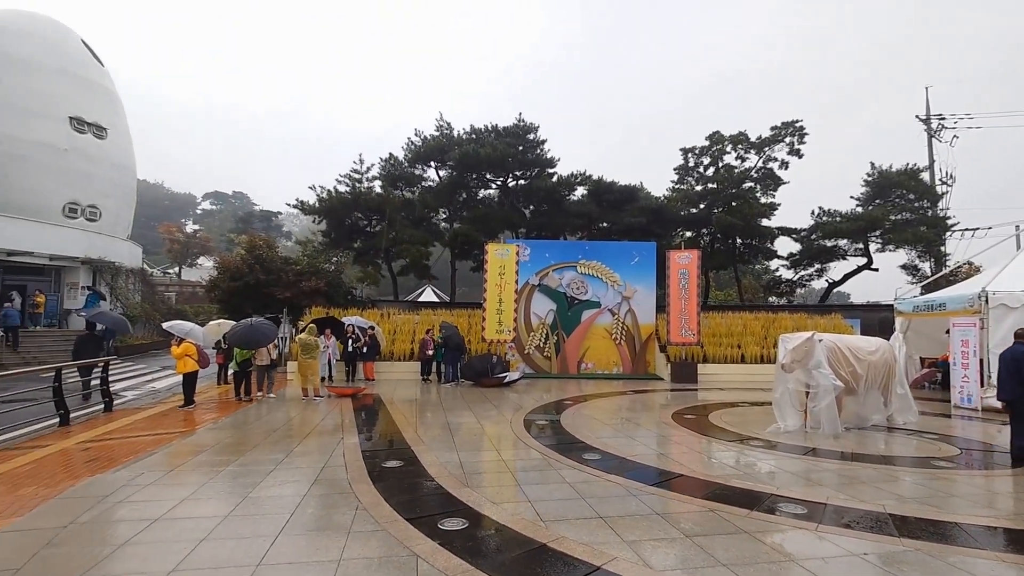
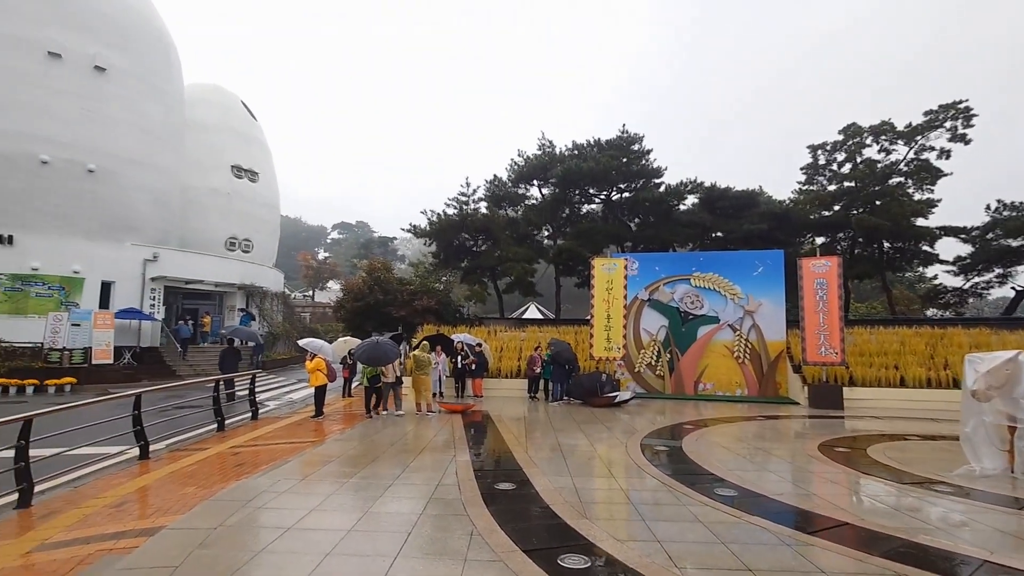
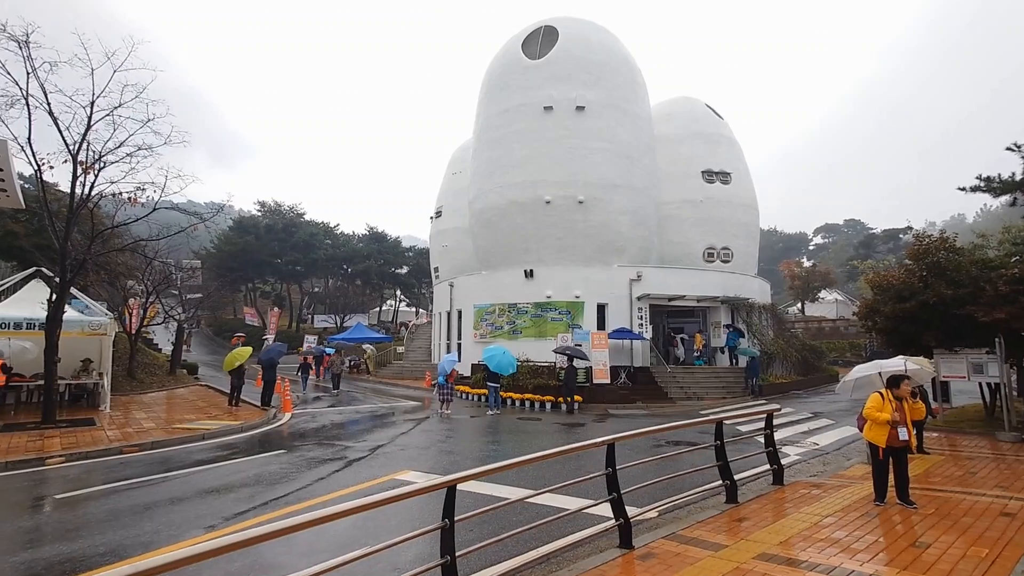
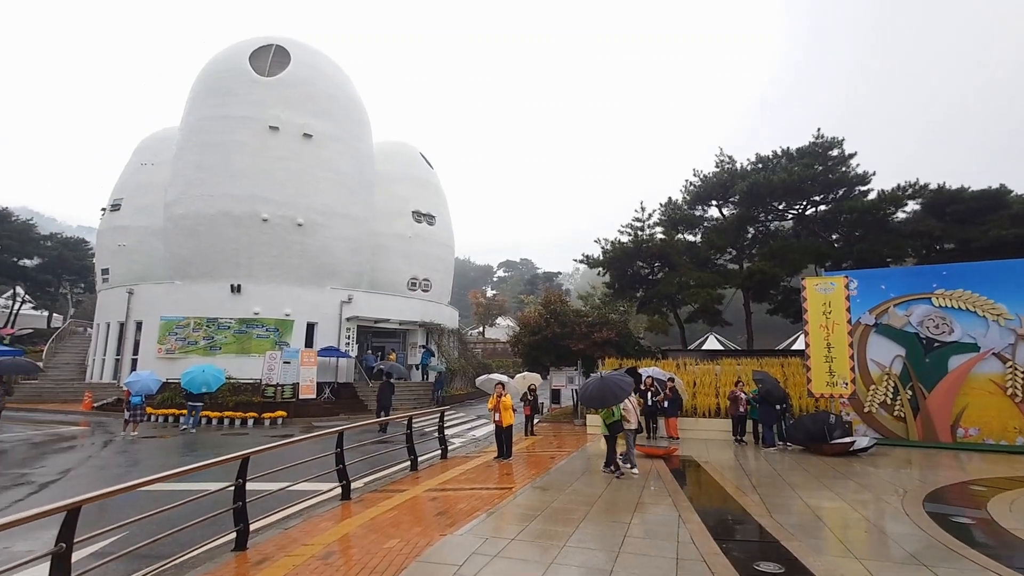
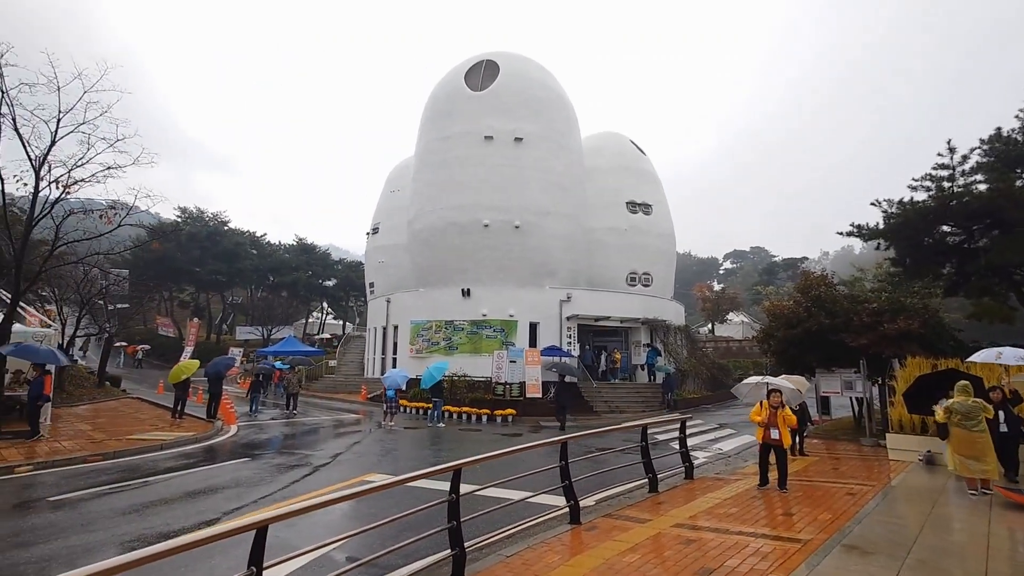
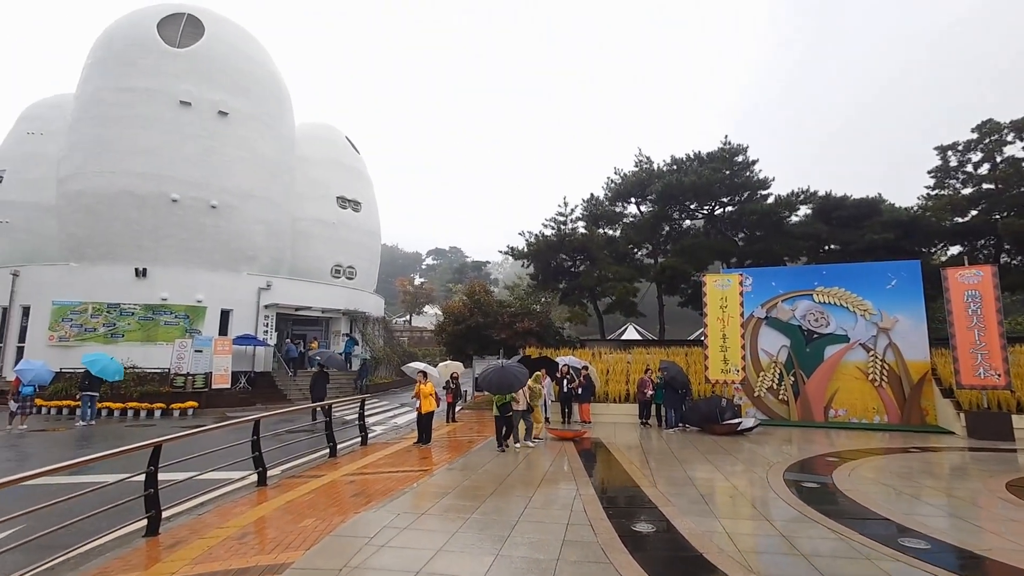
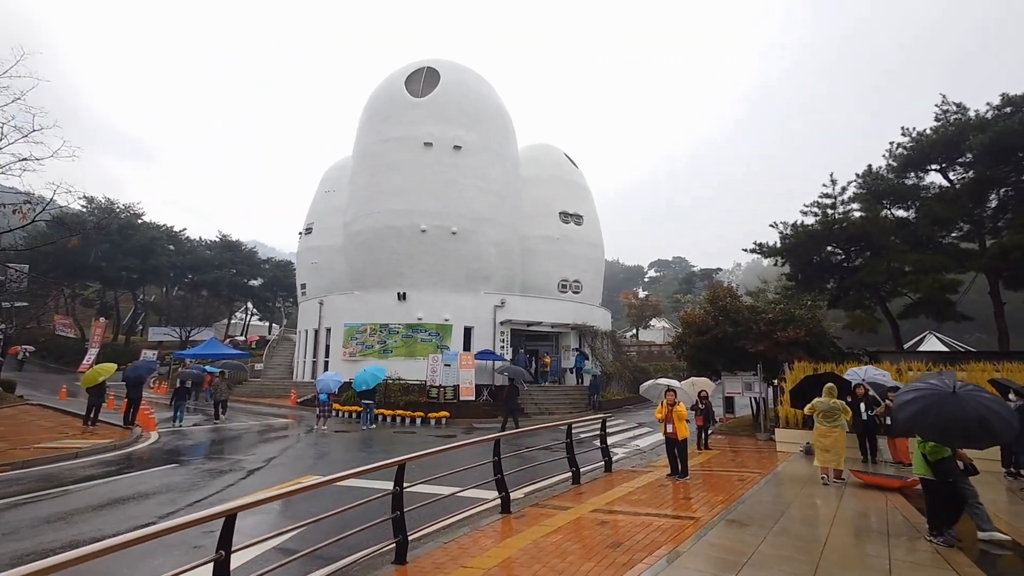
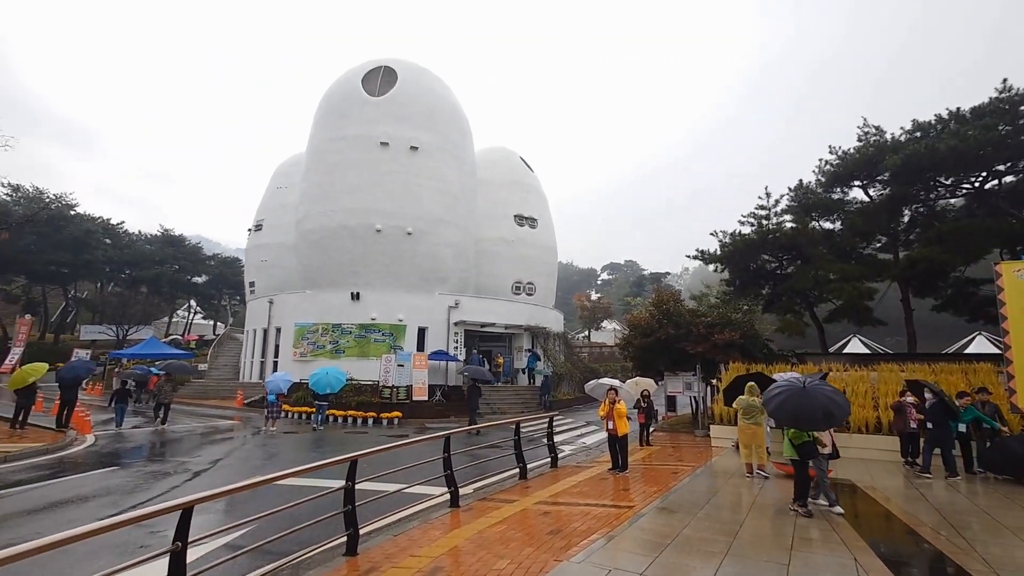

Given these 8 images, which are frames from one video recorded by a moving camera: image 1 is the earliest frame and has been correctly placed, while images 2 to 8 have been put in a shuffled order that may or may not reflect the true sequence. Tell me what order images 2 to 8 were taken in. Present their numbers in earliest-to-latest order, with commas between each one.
2, 6, 4, 8, 7, 5, 3
